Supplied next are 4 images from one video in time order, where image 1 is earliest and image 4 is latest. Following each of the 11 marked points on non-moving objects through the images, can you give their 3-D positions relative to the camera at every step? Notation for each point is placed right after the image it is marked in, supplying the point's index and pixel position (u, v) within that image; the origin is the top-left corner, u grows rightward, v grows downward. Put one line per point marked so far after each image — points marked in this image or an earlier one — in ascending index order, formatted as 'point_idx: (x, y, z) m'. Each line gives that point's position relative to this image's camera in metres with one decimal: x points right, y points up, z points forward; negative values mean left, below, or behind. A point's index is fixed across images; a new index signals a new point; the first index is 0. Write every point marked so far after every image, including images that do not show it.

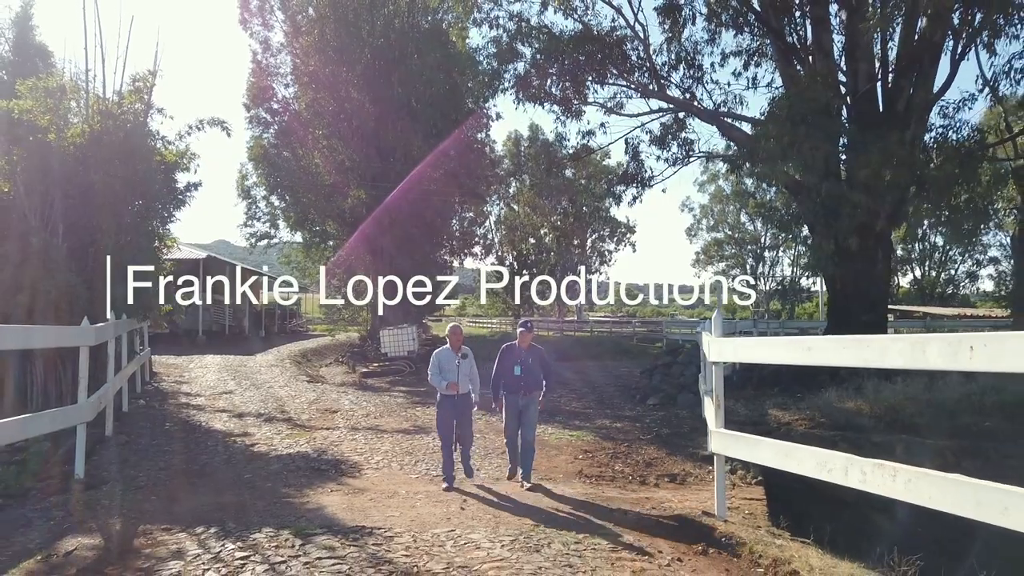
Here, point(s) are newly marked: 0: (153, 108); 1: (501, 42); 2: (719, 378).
0: (-6.1, +3.0, +13.5) m
1: (-0.2, +5.2, +16.7) m
2: (+1.6, -0.7, +6.2) m
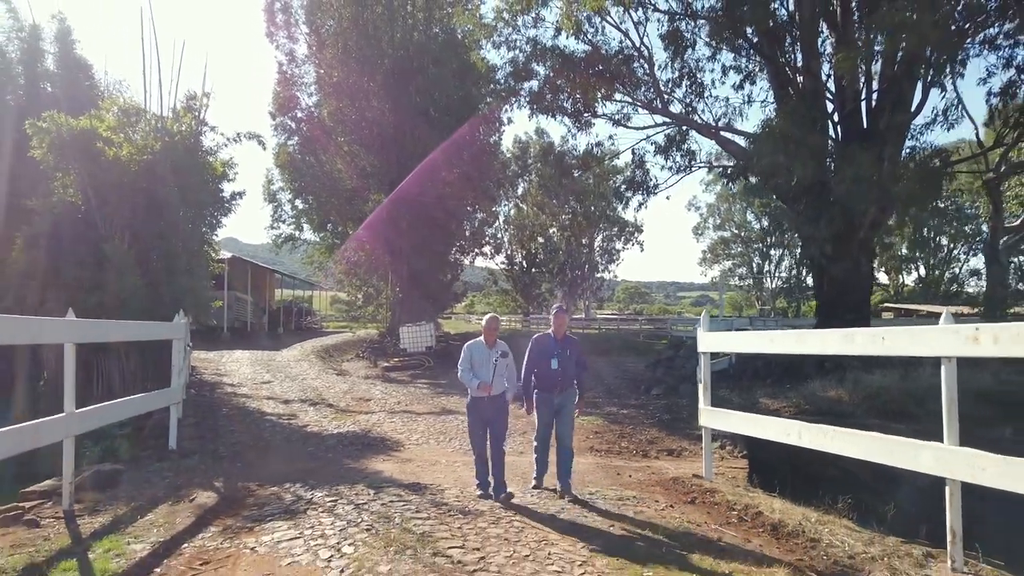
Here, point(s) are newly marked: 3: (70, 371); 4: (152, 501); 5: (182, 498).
0: (-5.8, +3.0, +14.9) m
1: (+0.1, +5.2, +18.1) m
2: (+1.9, -0.7, +7.6) m
3: (-3.4, -0.6, +6.1) m
4: (-2.9, -1.7, +6.5) m
5: (-2.7, -1.7, +6.6) m
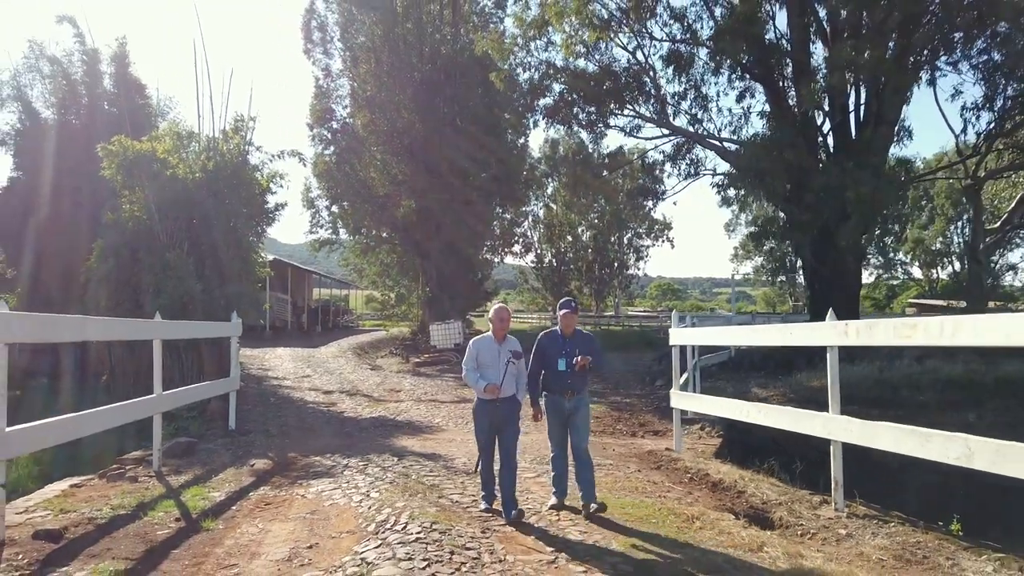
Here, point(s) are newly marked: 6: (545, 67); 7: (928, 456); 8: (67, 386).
0: (-5.5, +3.0, +16.6) m
1: (+0.5, +5.1, +19.5) m
2: (+1.9, -0.8, +9.0) m
3: (-3.5, -0.7, +7.8) m
4: (-3.0, -1.8, +8.1) m
5: (-2.7, -1.8, +8.2) m
6: (+0.8, +5.4, +19.3) m
7: (+2.6, -1.0, +5.0) m
8: (-9.3, -2.0, +16.7) m
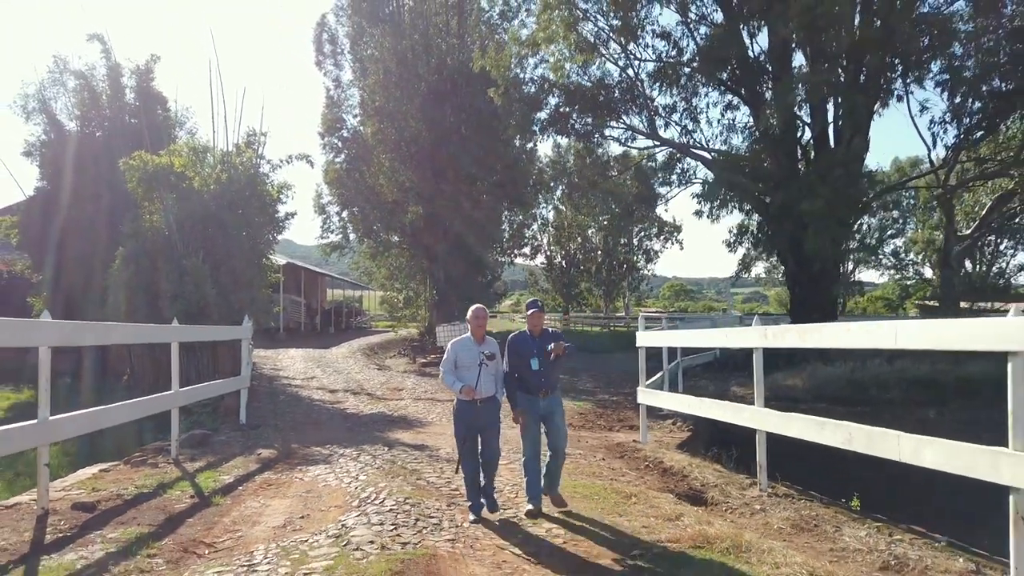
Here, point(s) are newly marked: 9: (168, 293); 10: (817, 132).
0: (-5.5, +2.9, +17.7) m
1: (+0.5, +5.1, +20.5) m
2: (+1.6, -0.9, +9.9) m
3: (-3.7, -0.8, +8.8) m
4: (-3.2, -1.9, +9.1) m
5: (-3.0, -1.9, +9.1) m
6: (+0.8, +5.3, +20.3) m
7: (+2.3, -1.1, +5.9) m
8: (-9.4, -2.2, +17.8) m
9: (-6.8, -0.1, +15.7) m
10: (+6.3, +3.2, +16.3) m
